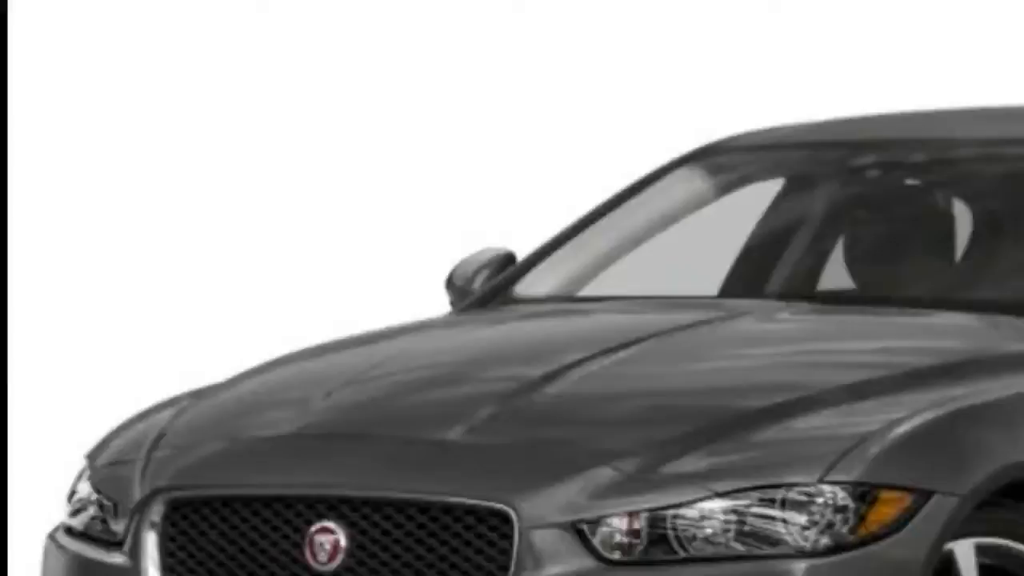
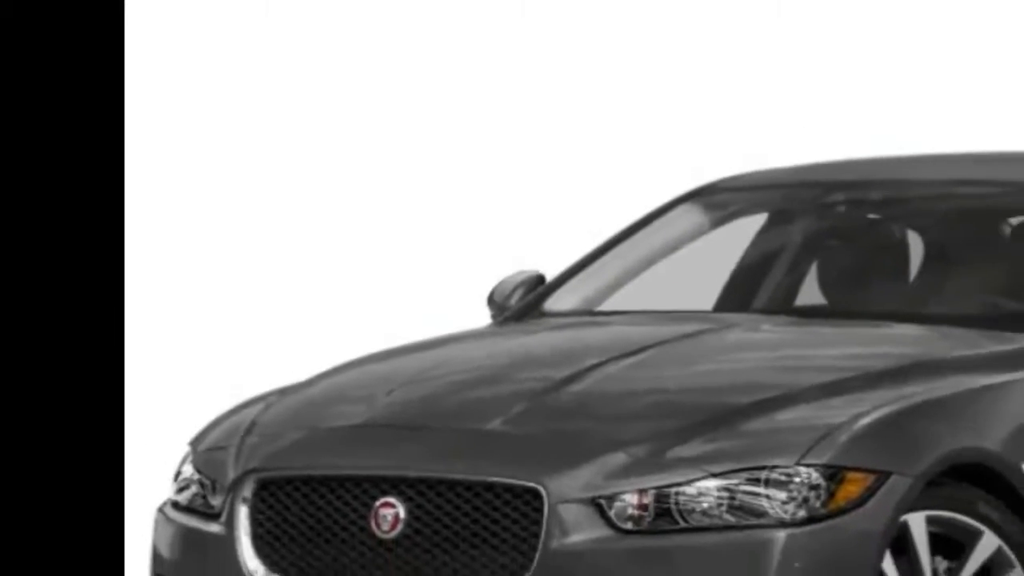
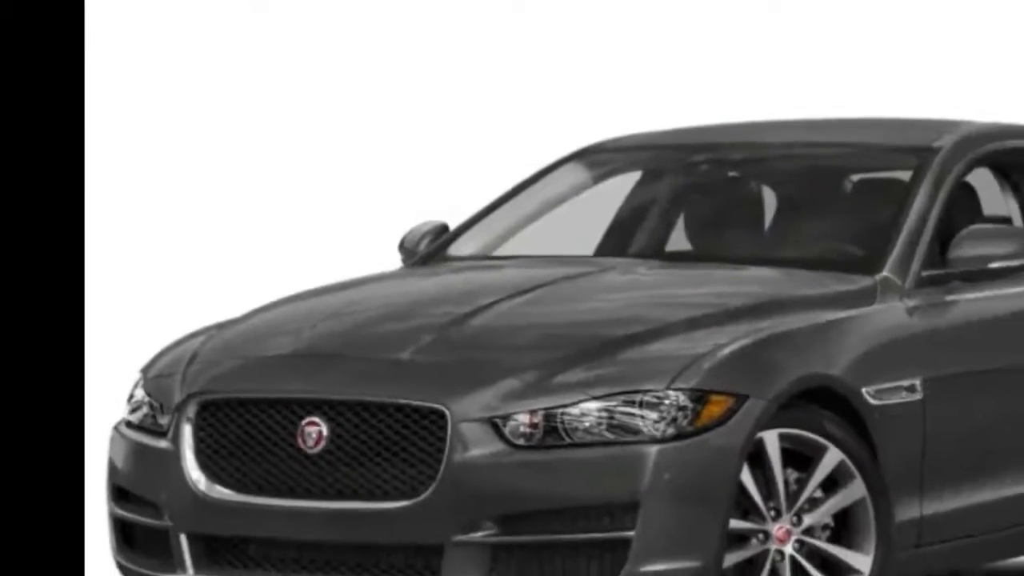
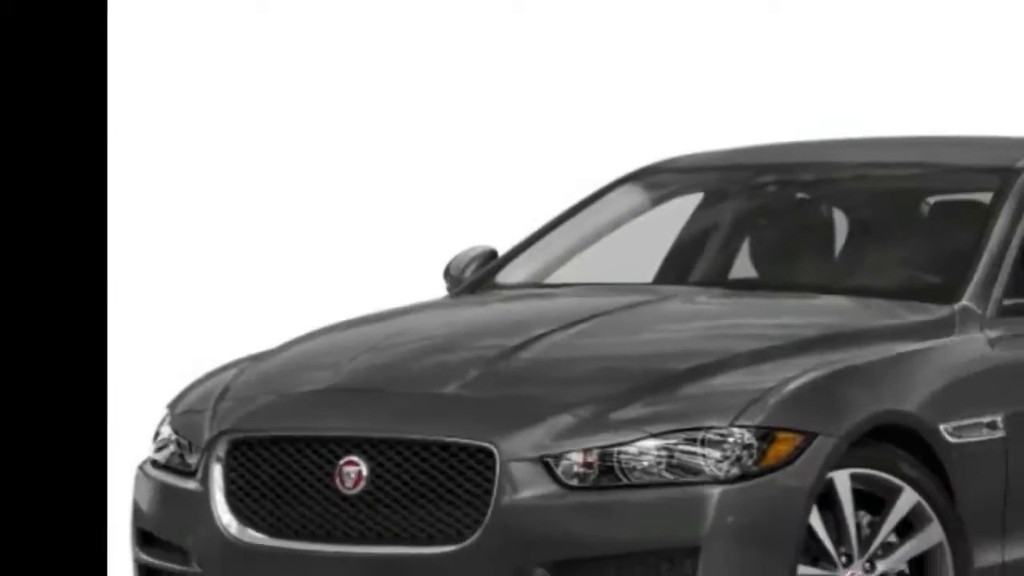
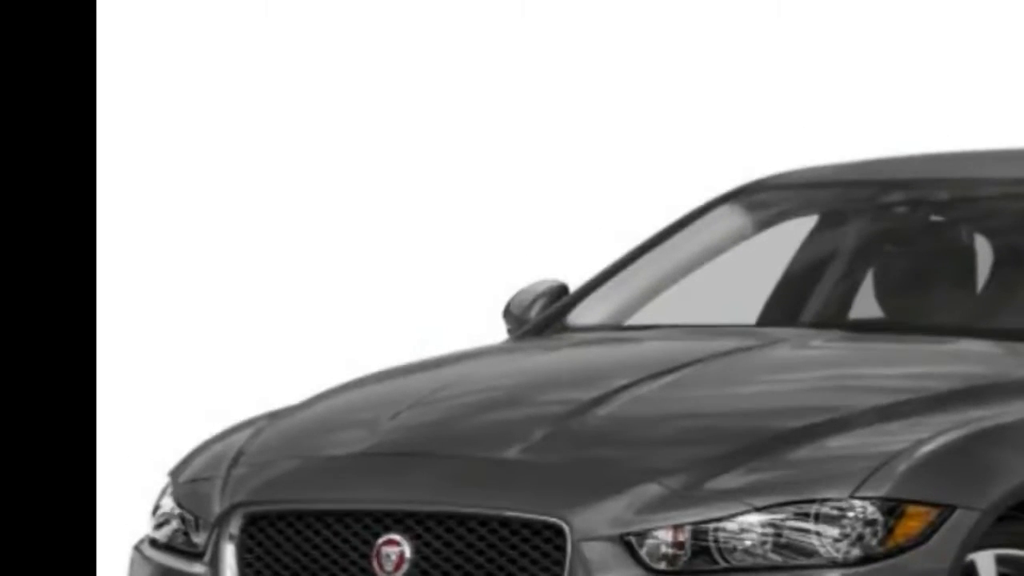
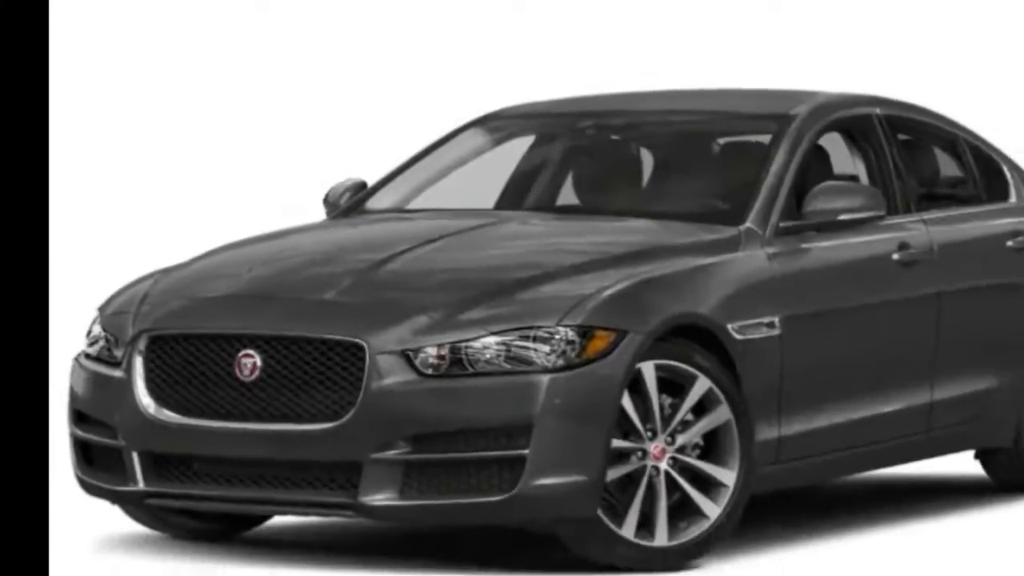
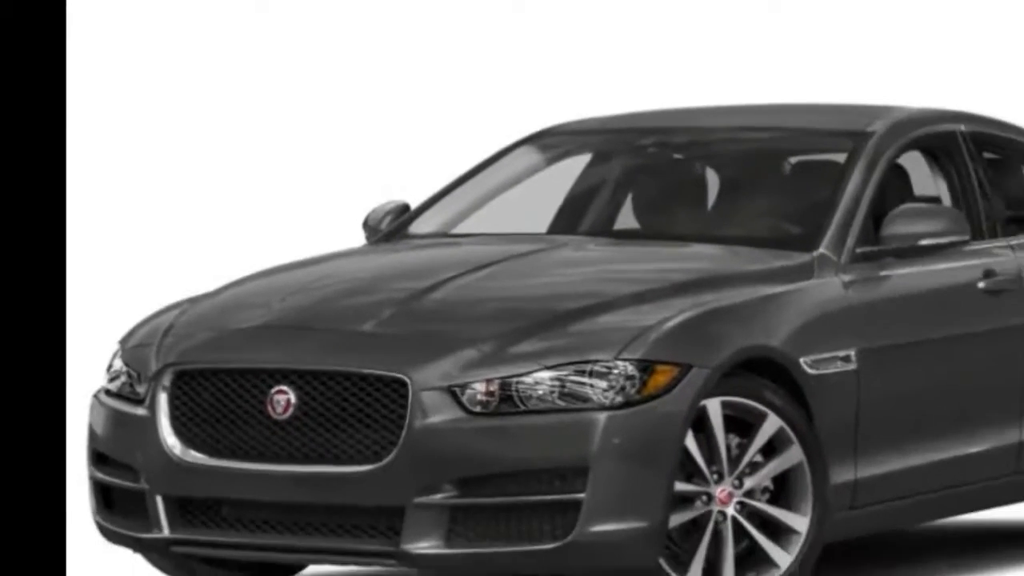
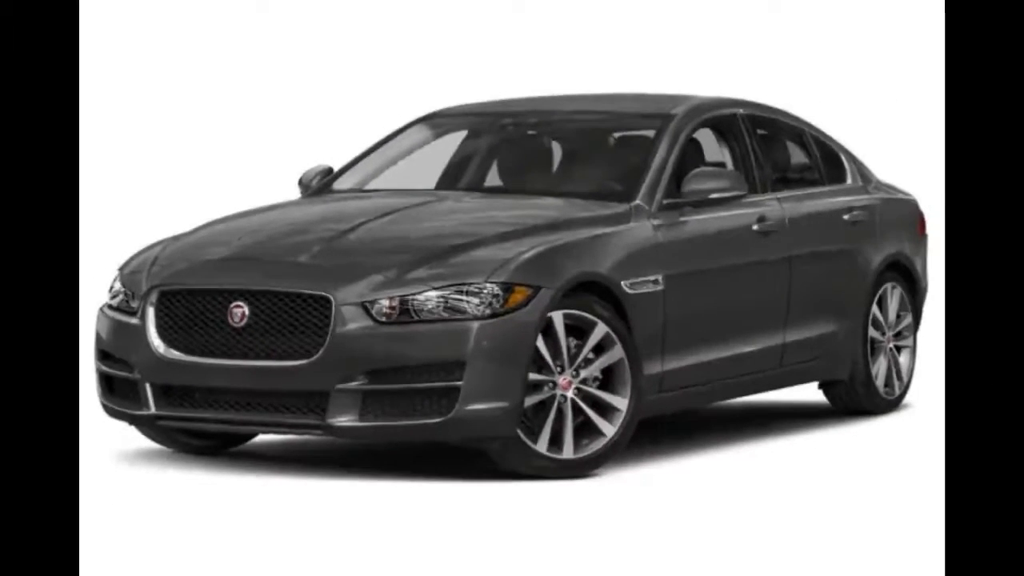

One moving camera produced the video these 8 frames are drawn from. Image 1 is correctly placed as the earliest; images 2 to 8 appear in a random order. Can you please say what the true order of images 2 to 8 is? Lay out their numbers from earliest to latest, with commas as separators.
5, 2, 4, 3, 7, 6, 8
